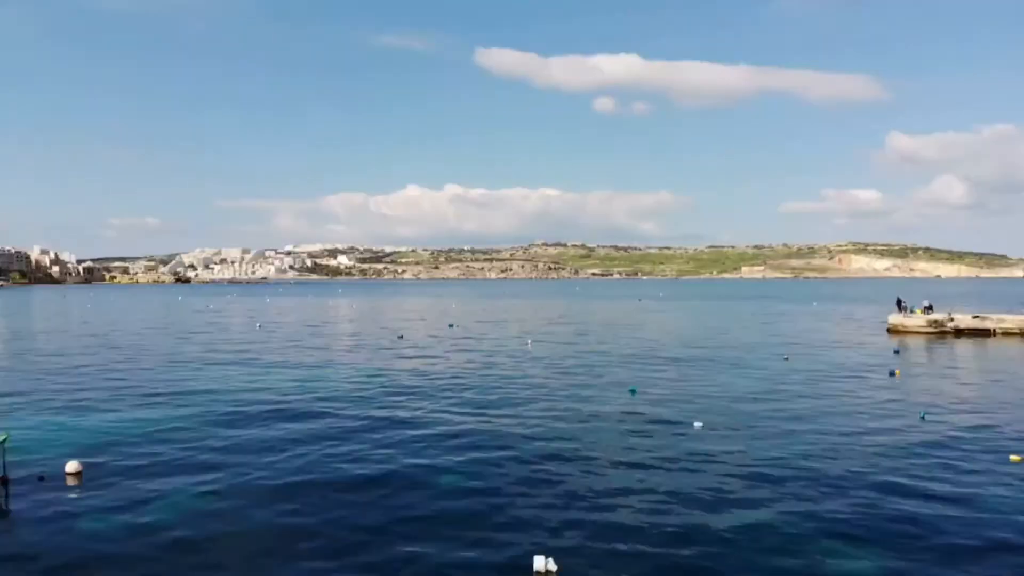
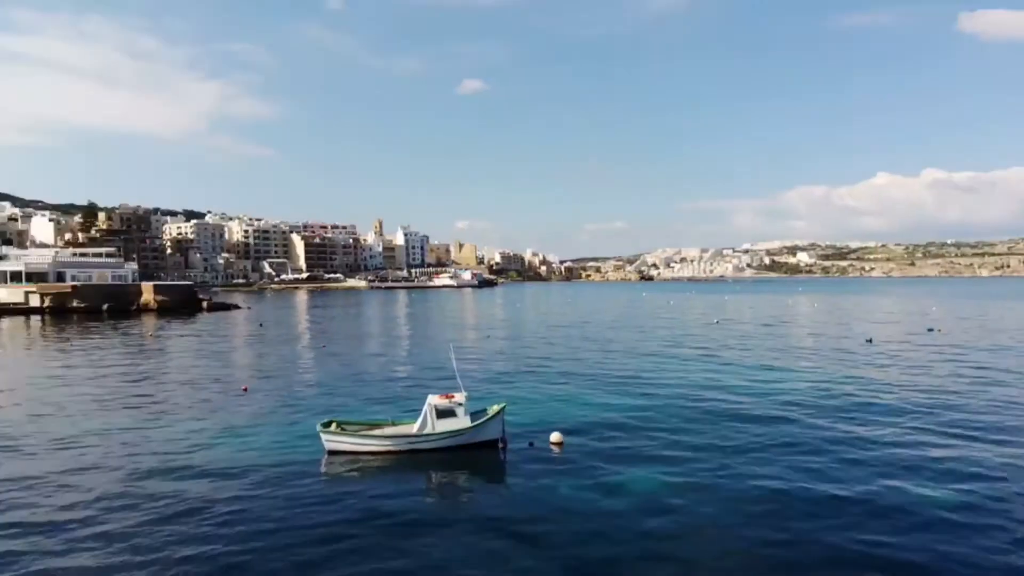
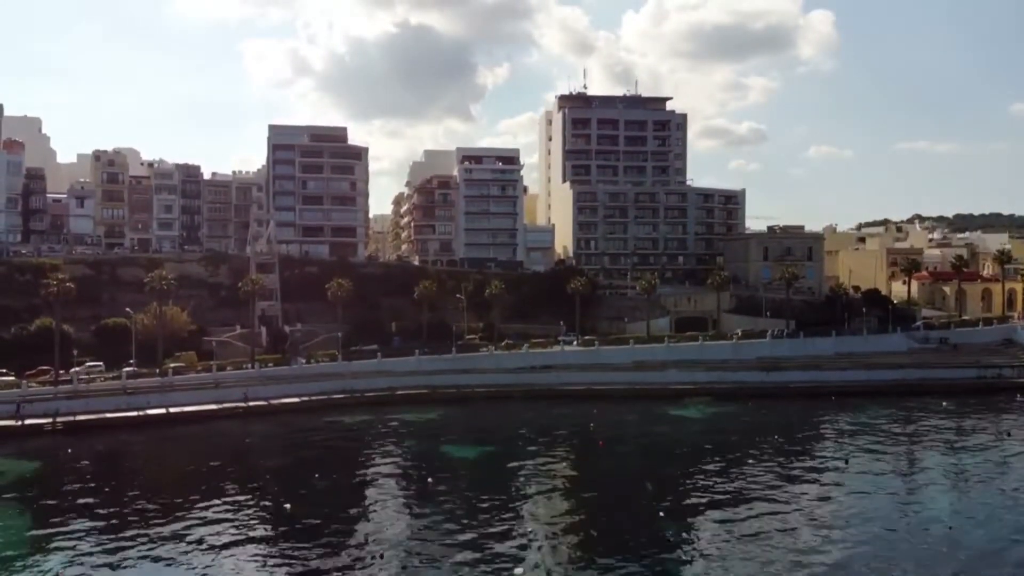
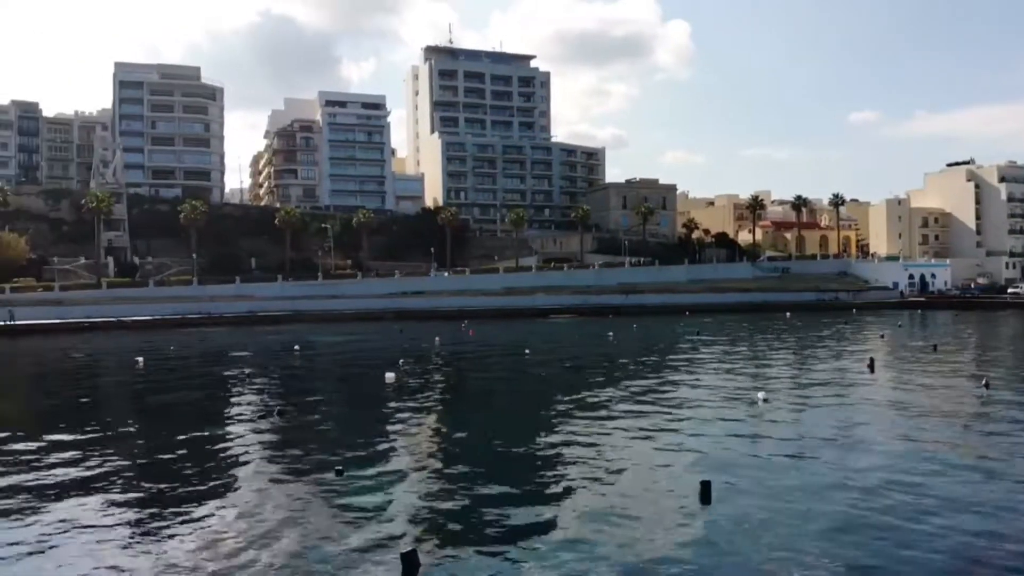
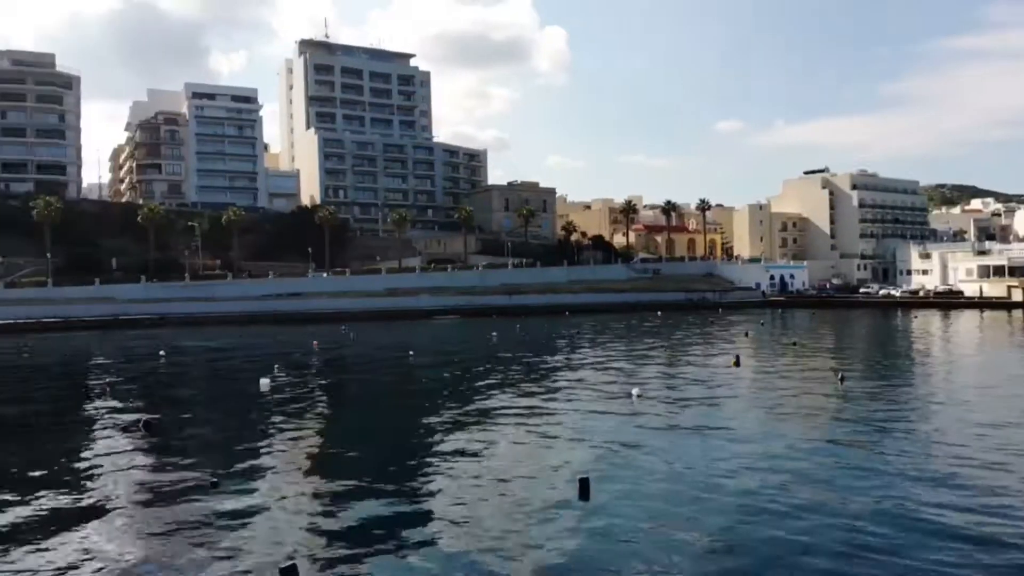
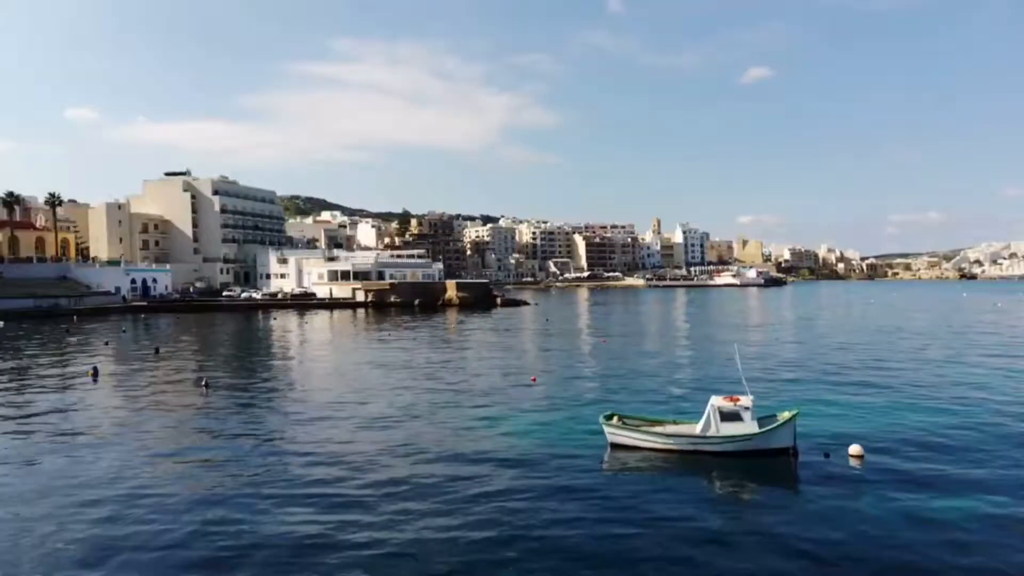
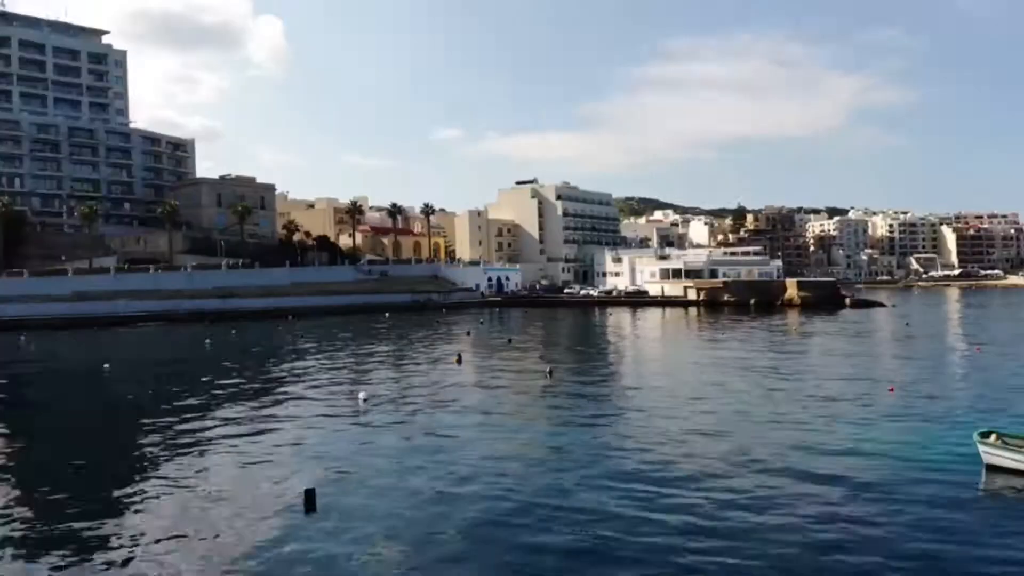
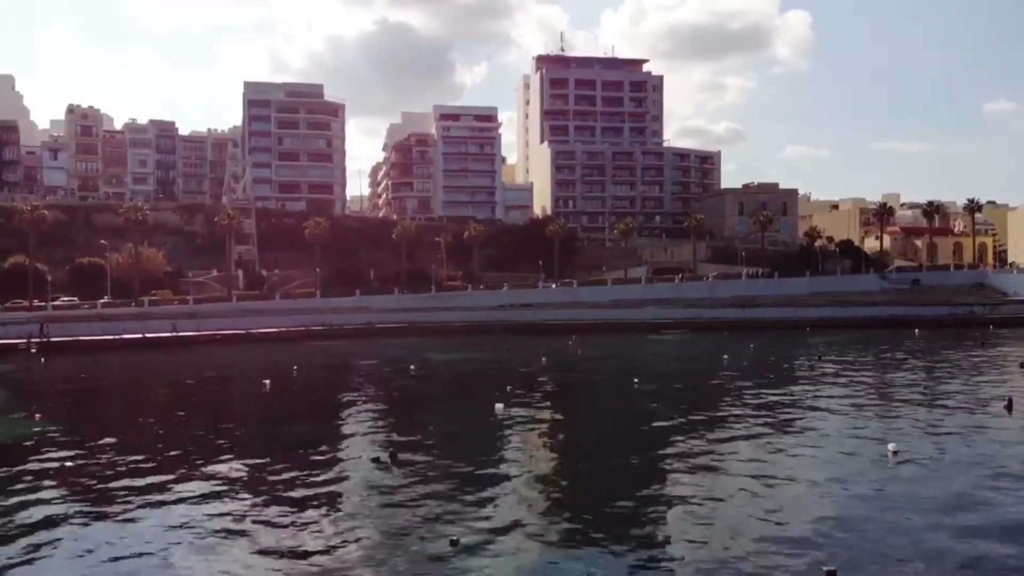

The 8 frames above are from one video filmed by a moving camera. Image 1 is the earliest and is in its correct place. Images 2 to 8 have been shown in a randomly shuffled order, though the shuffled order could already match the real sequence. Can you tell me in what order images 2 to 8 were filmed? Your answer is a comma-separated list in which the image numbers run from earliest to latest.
2, 6, 7, 5, 4, 8, 3
